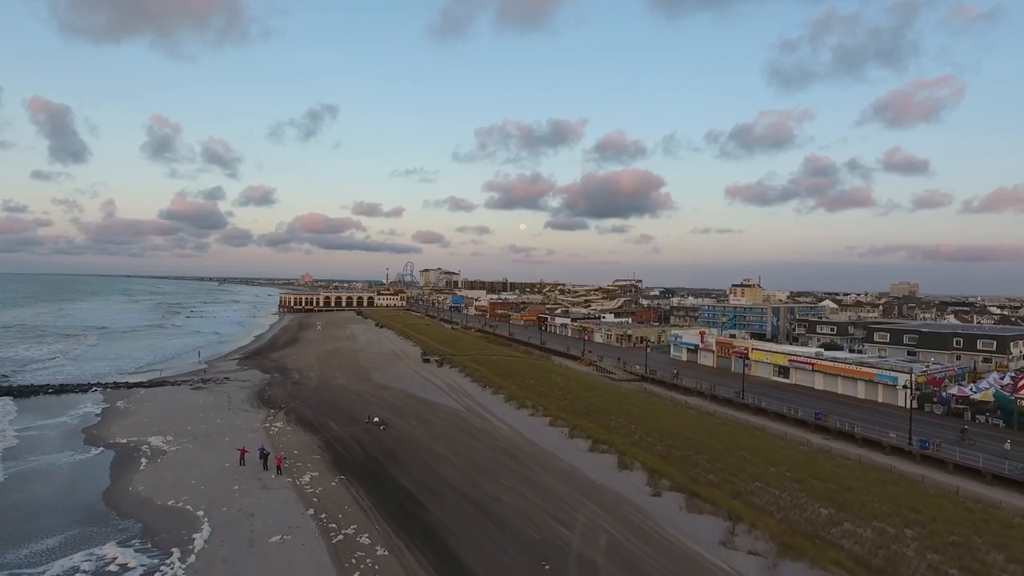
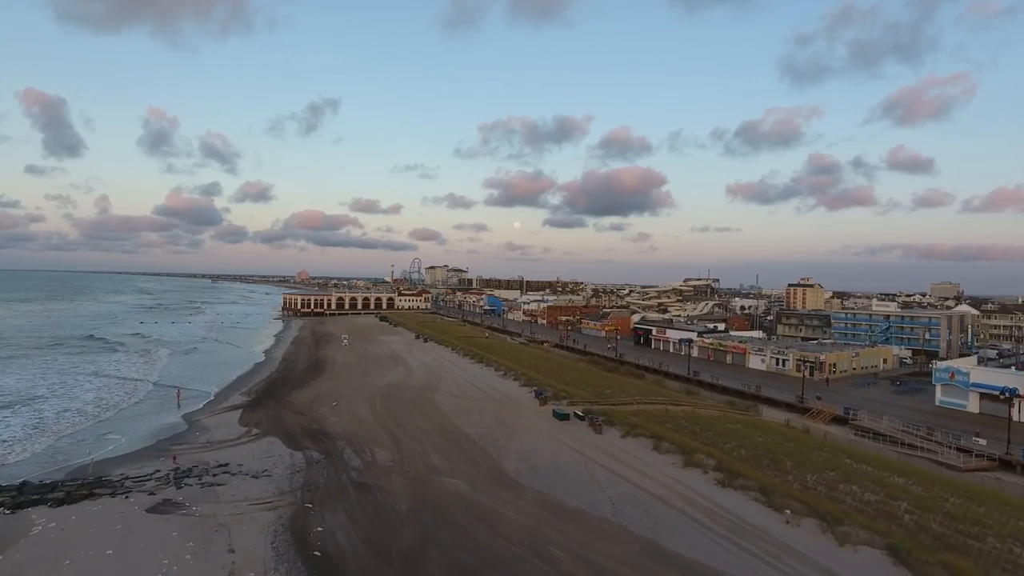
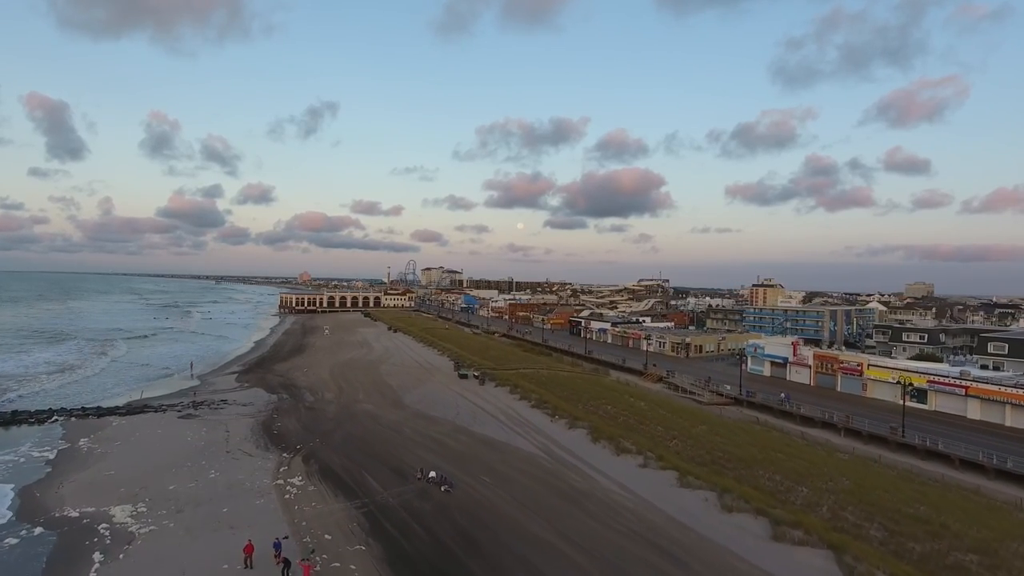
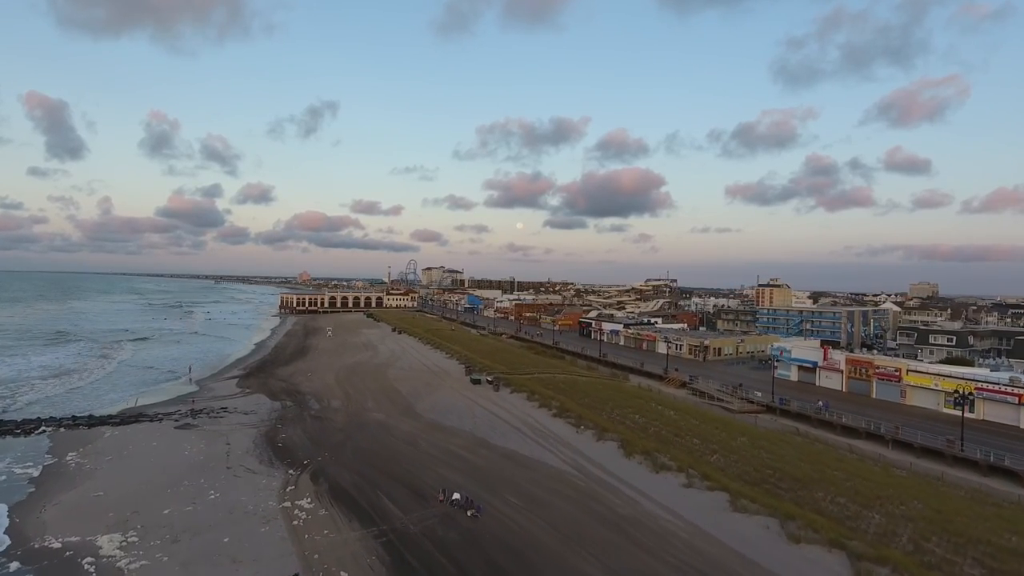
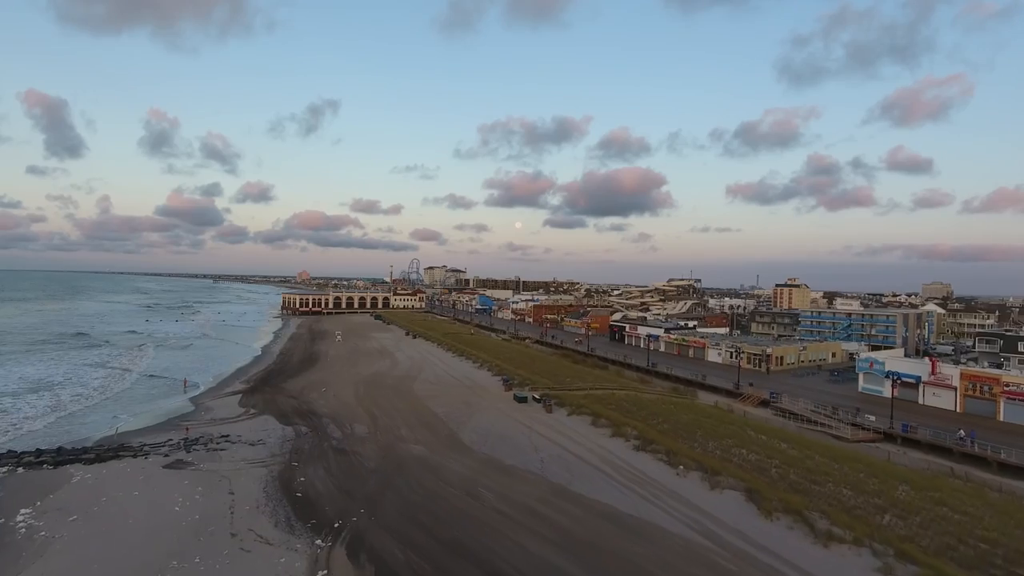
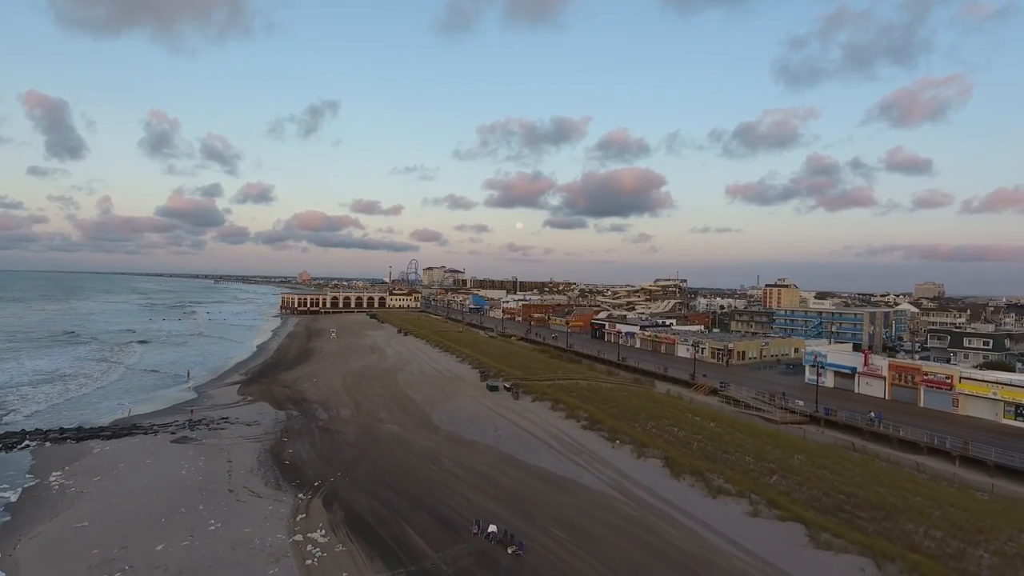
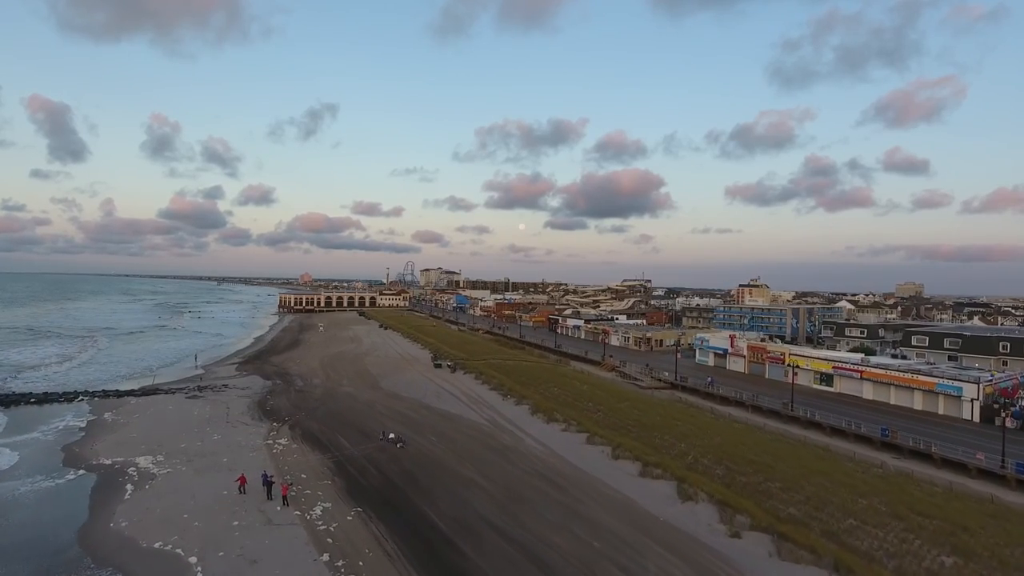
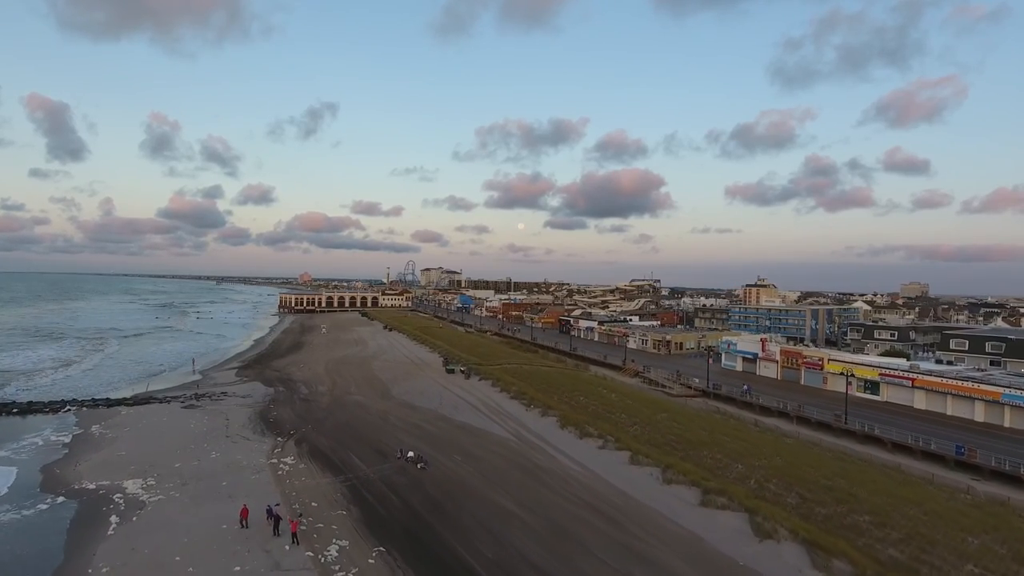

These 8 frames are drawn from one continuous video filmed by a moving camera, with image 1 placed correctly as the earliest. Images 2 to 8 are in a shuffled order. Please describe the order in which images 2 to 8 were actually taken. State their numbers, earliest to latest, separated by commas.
7, 8, 3, 4, 6, 5, 2
